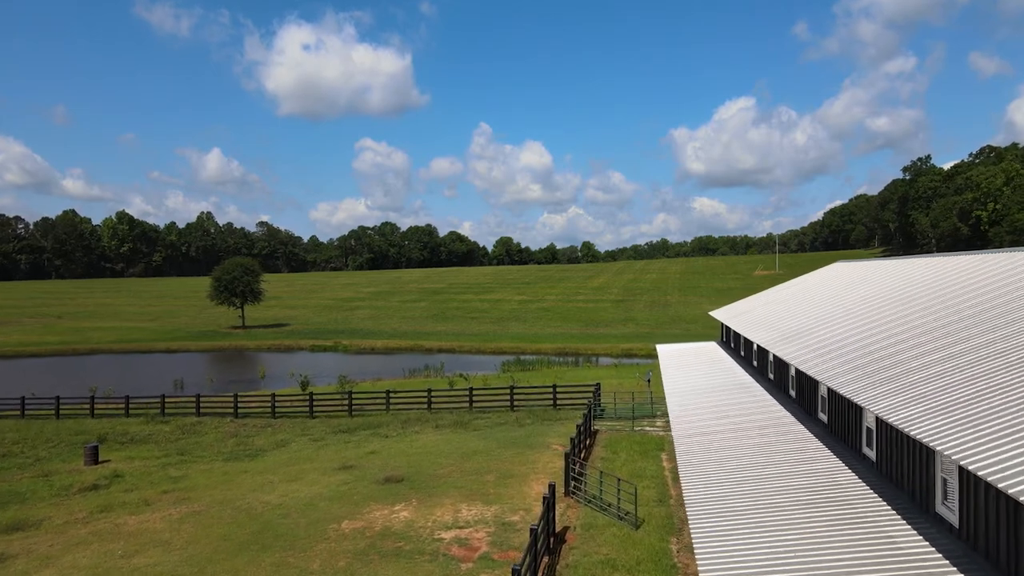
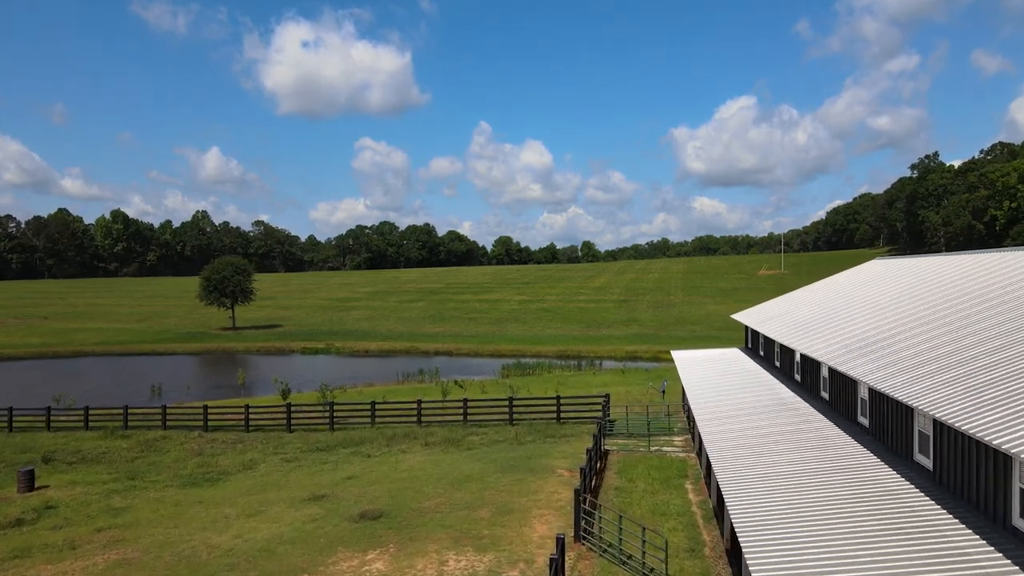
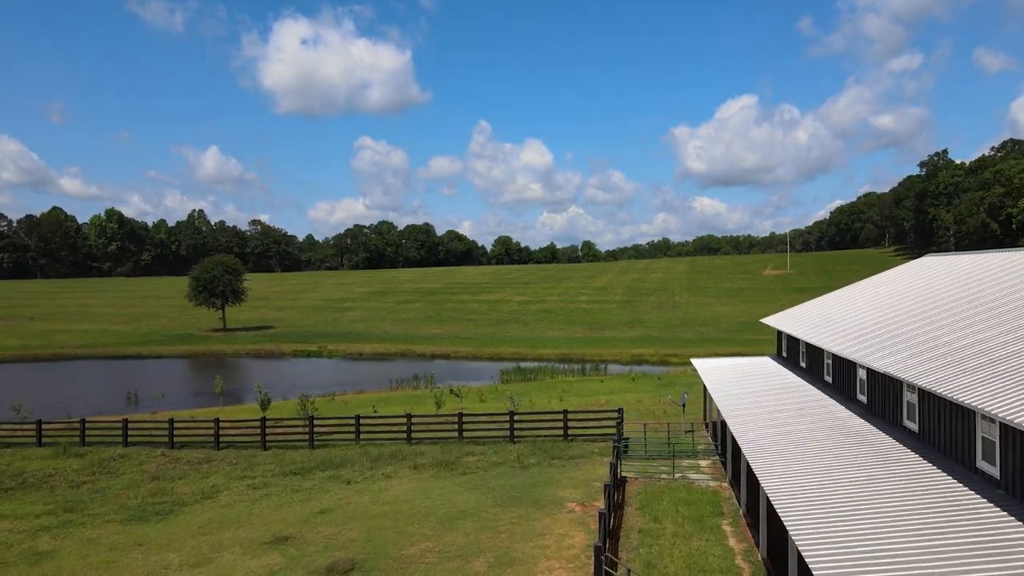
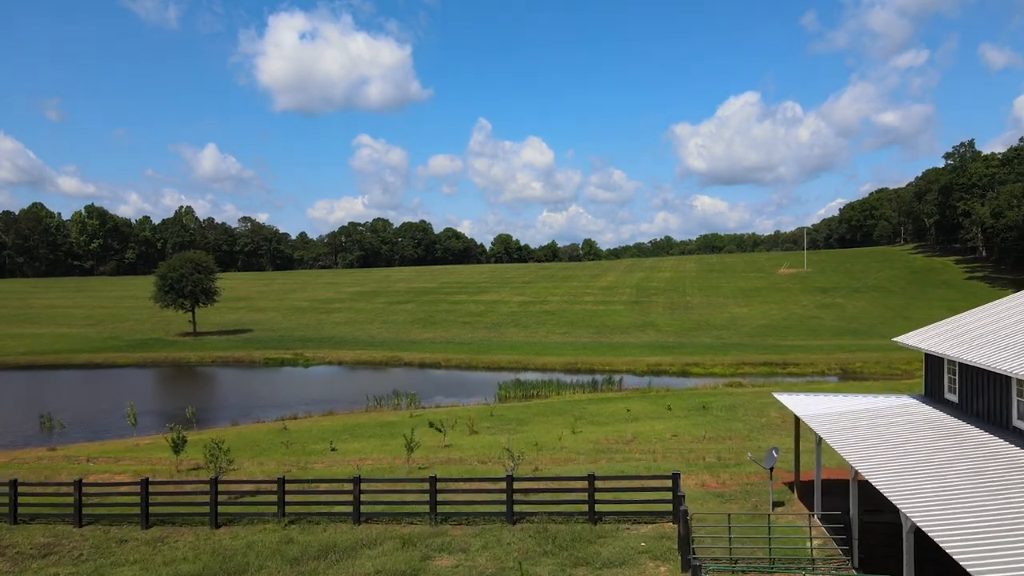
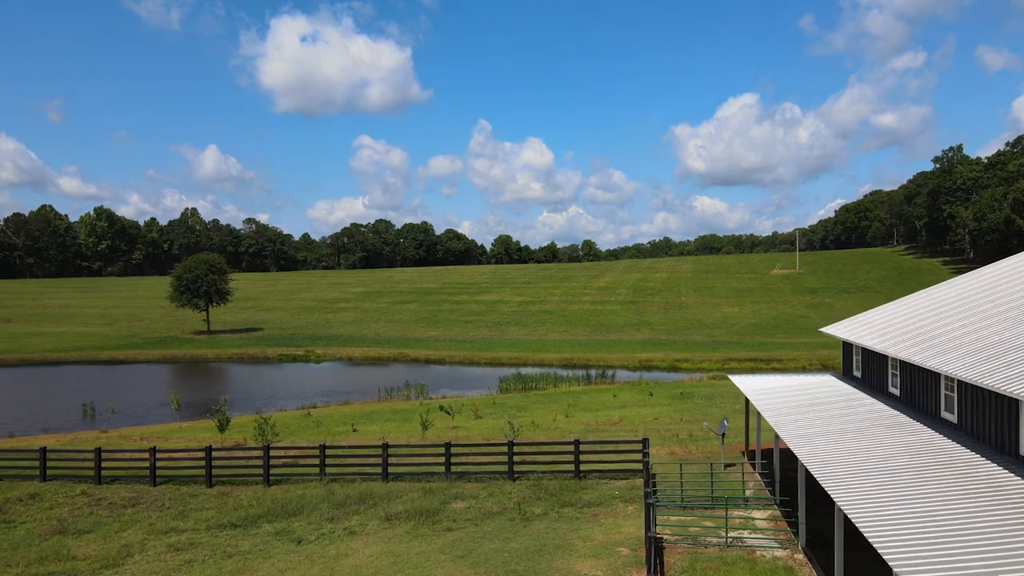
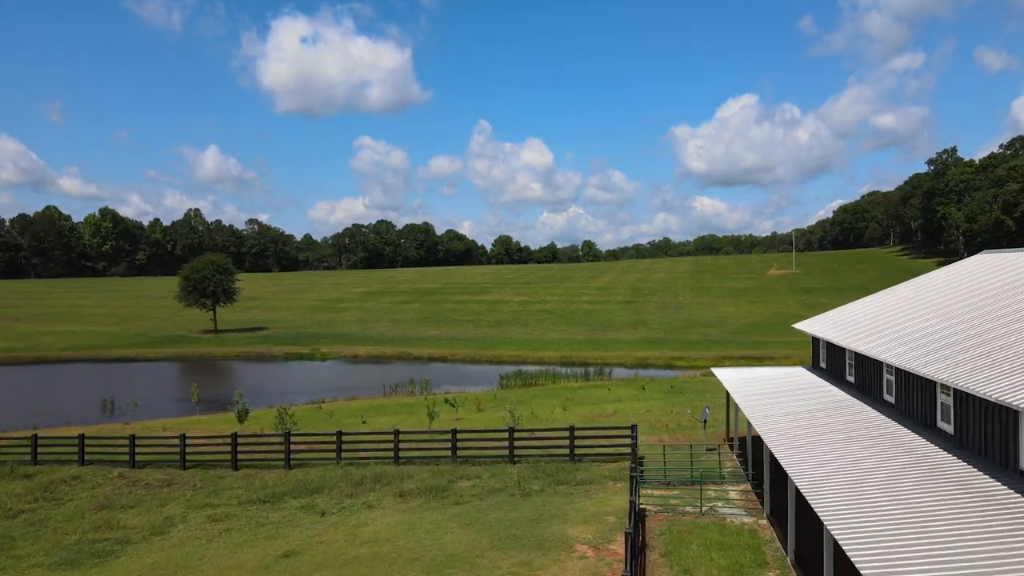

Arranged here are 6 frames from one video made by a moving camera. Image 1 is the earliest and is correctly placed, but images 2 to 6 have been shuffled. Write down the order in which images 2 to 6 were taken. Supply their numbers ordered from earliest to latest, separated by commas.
2, 3, 6, 5, 4
